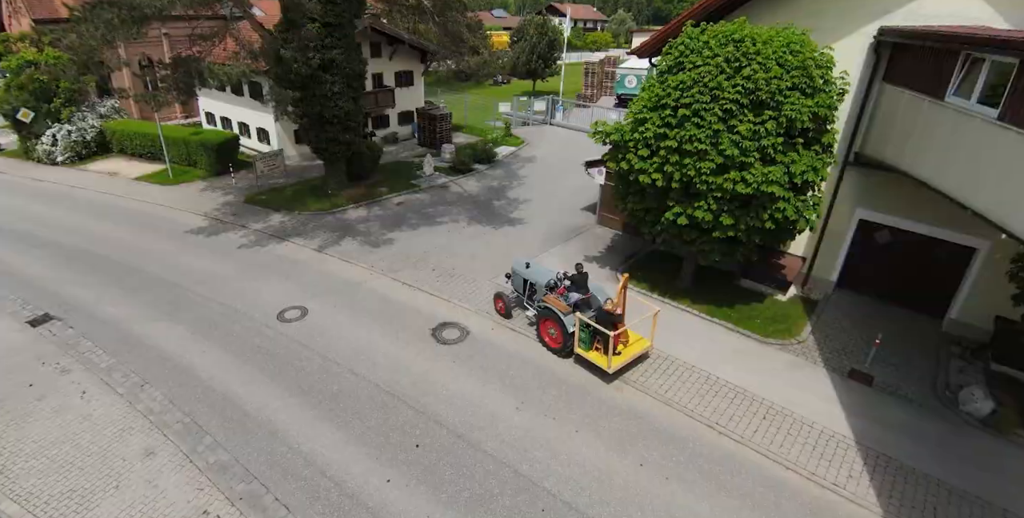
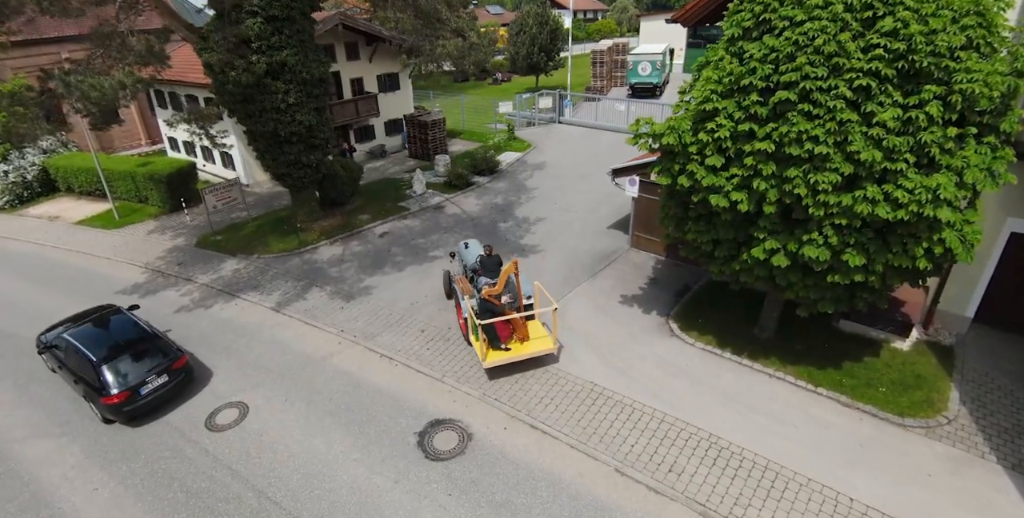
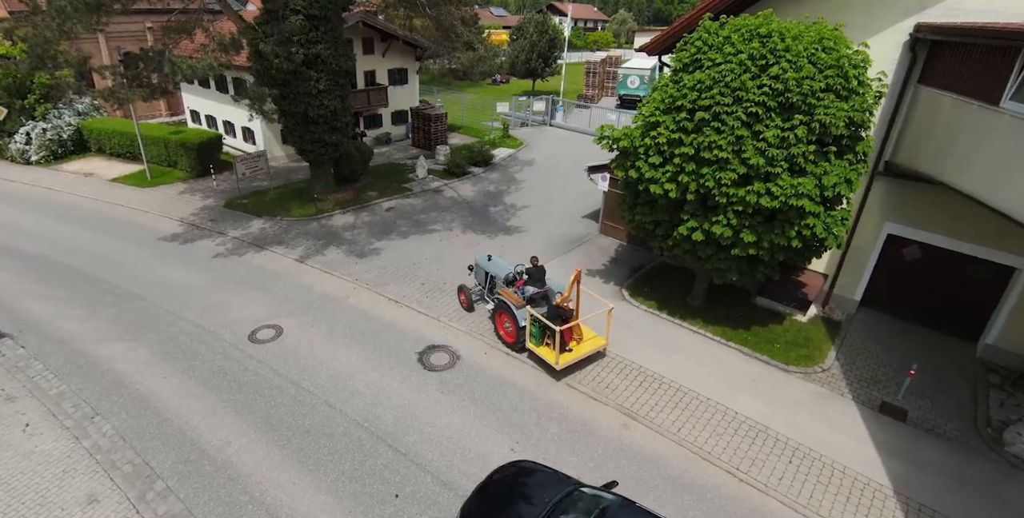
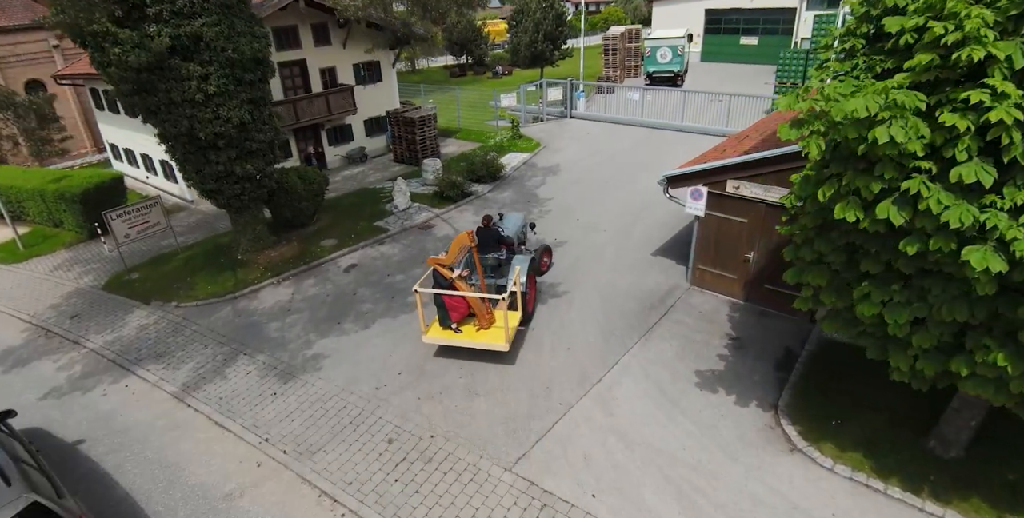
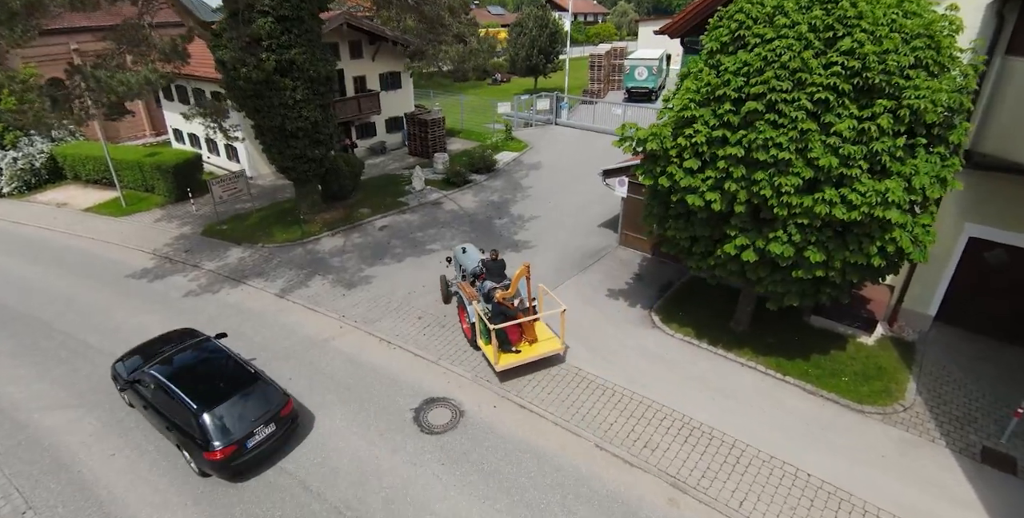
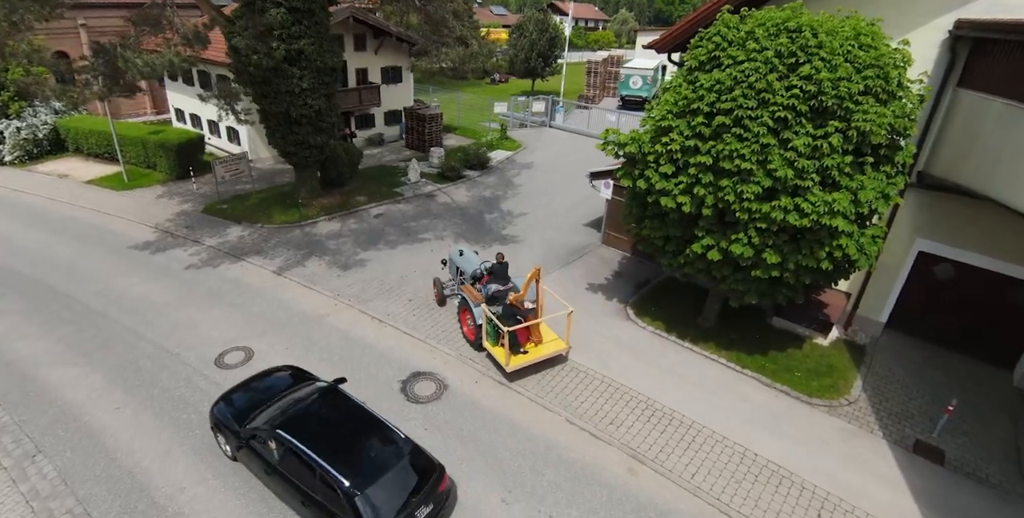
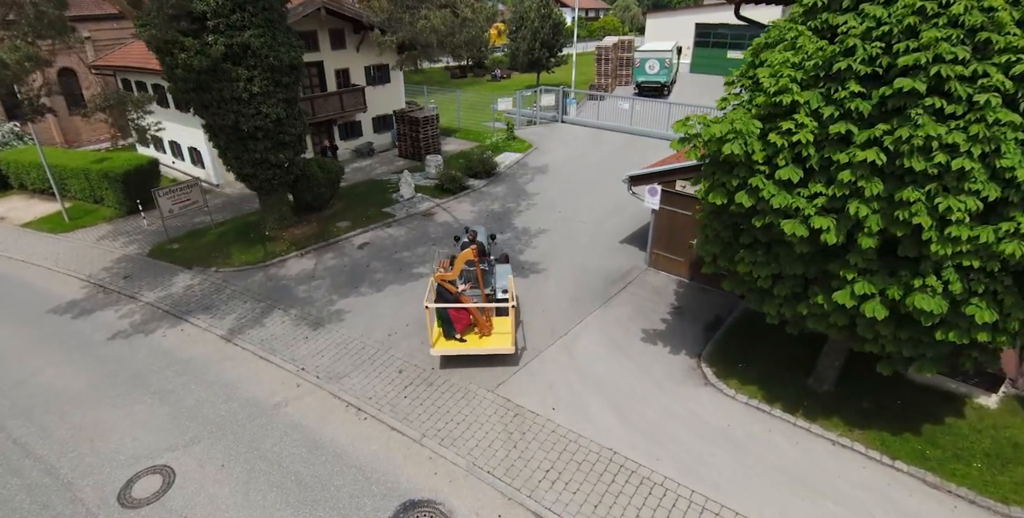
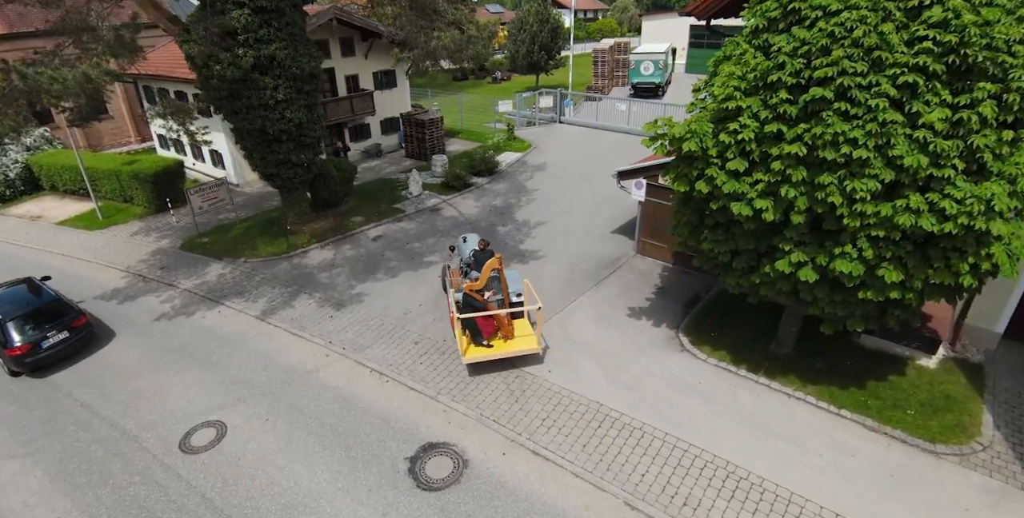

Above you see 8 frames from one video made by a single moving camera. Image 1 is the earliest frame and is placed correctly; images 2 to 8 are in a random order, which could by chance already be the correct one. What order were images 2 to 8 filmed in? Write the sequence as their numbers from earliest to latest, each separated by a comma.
3, 6, 5, 2, 8, 7, 4
